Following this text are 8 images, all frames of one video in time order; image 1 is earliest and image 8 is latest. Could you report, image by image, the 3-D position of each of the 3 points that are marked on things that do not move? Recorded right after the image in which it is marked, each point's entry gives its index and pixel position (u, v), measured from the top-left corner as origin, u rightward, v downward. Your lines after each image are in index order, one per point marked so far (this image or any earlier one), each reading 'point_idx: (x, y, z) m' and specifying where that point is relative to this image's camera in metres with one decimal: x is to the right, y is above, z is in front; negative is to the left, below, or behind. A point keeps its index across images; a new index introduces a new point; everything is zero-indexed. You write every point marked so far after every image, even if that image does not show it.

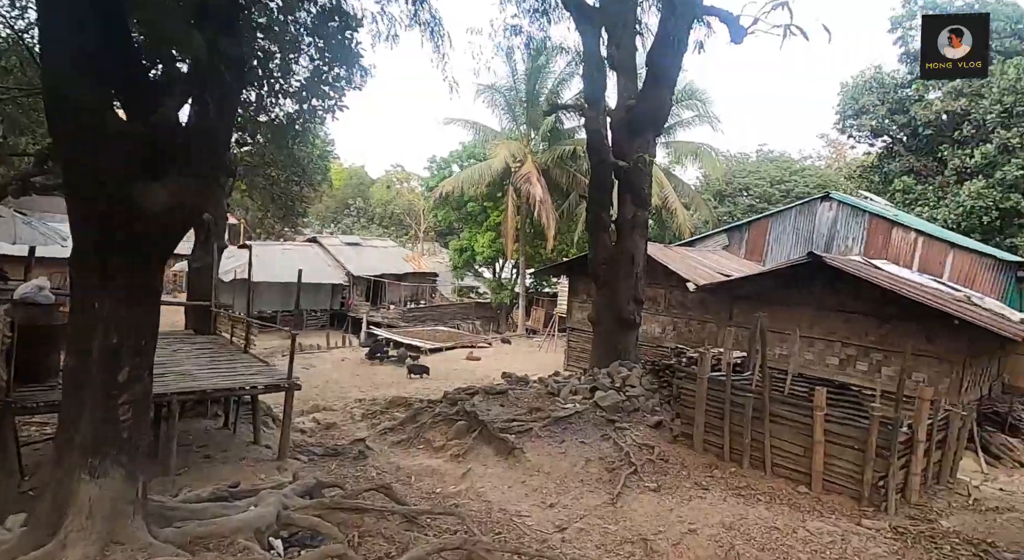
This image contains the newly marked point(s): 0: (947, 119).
0: (+14.1, +4.8, +23.0) m
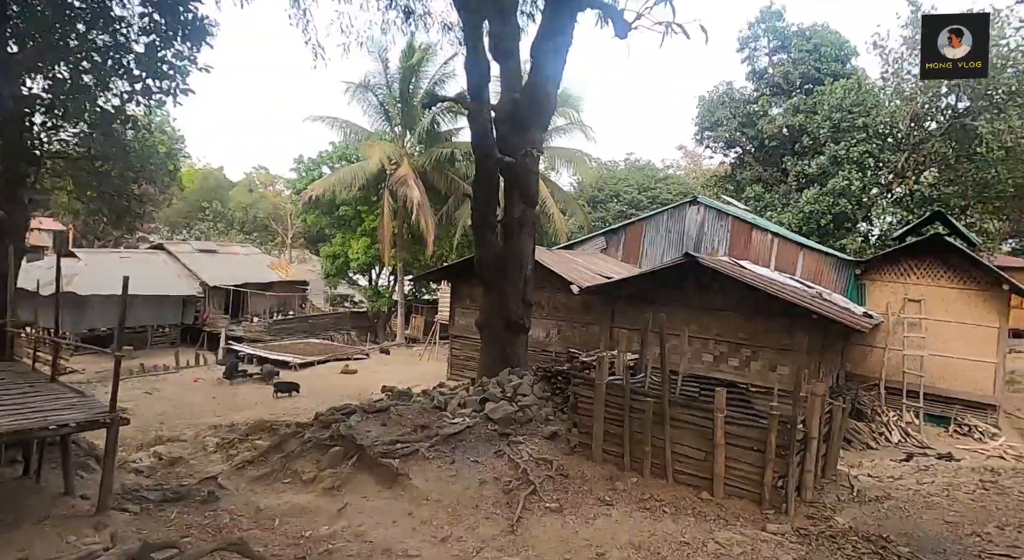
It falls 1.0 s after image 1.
0: (+9.8, +4.9, +24.5) m
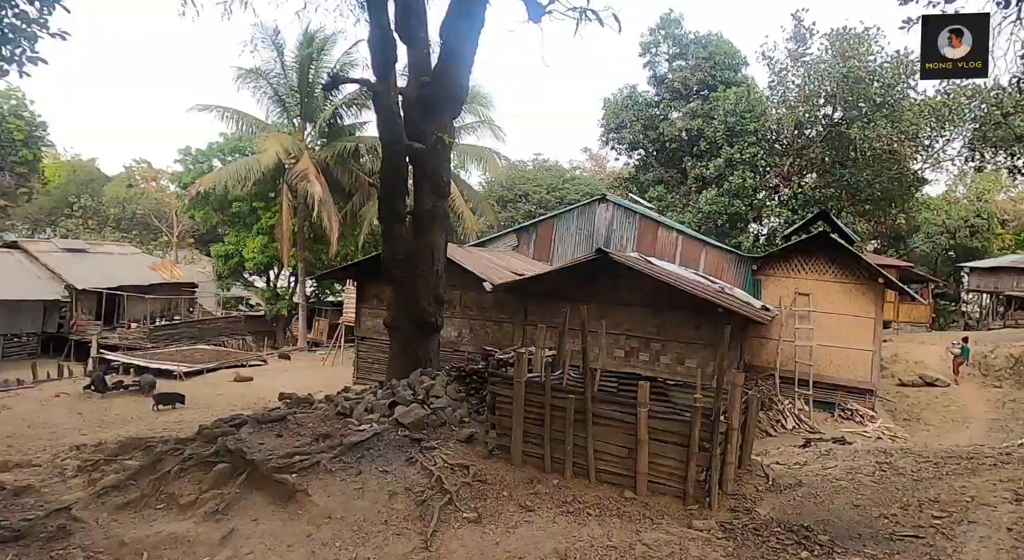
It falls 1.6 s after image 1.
0: (+6.4, +5.0, +25.2) m
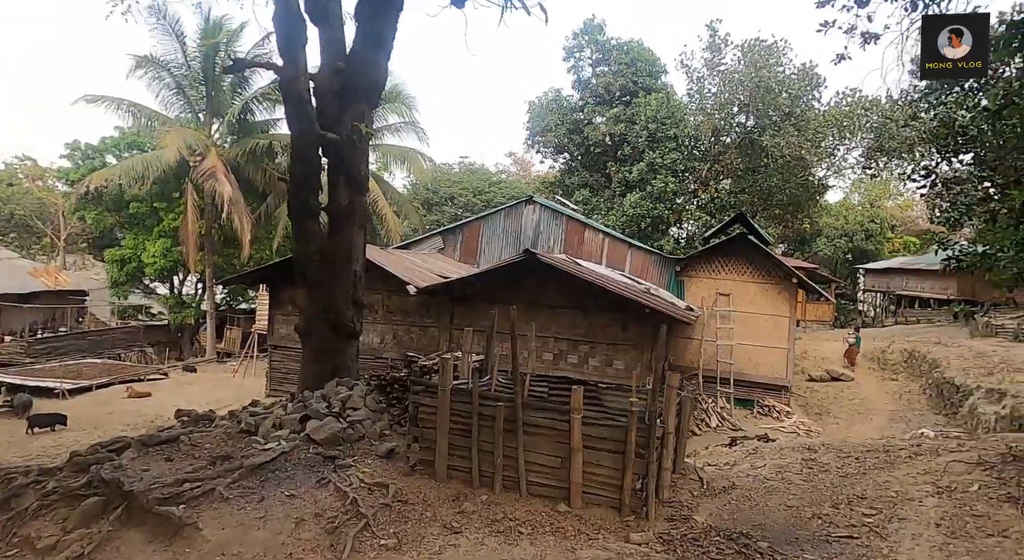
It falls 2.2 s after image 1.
0: (+3.6, +4.9, +25.3) m
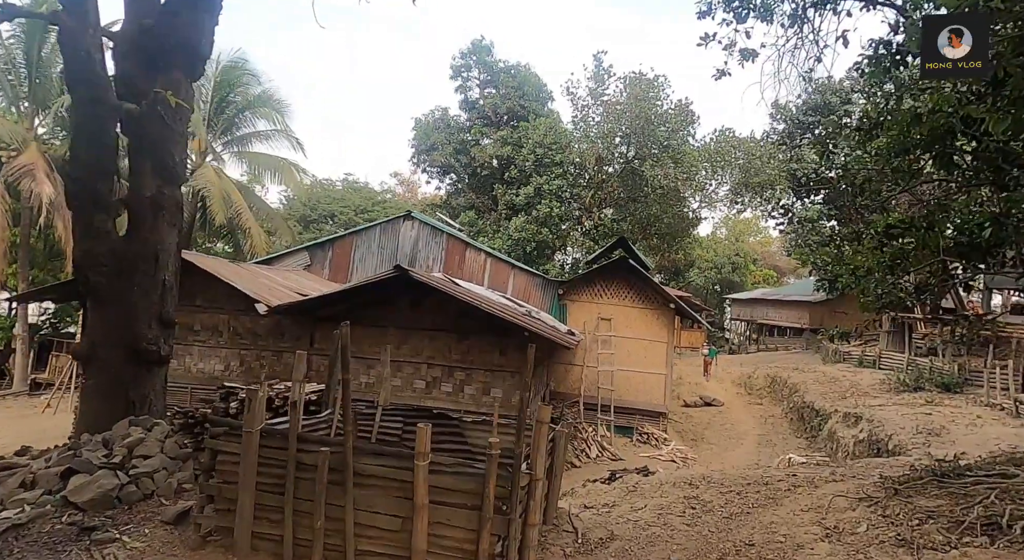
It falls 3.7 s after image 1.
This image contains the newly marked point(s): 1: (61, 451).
0: (-0.7, +4.1, +24.5) m
1: (-4.1, -1.5, +6.1) m
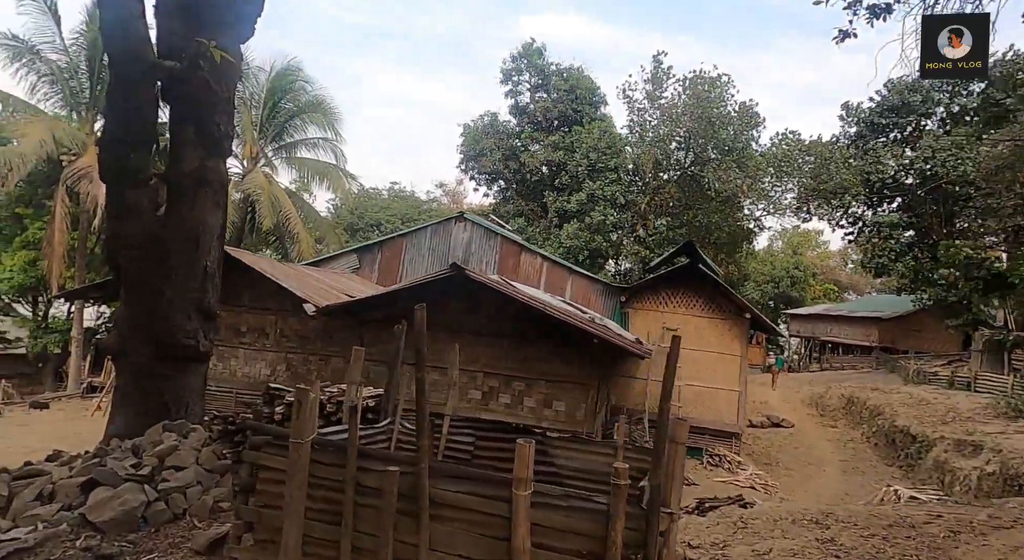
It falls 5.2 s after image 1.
0: (+1.2, +3.8, +23.5) m
1: (-3.3, -1.4, +5.3) m
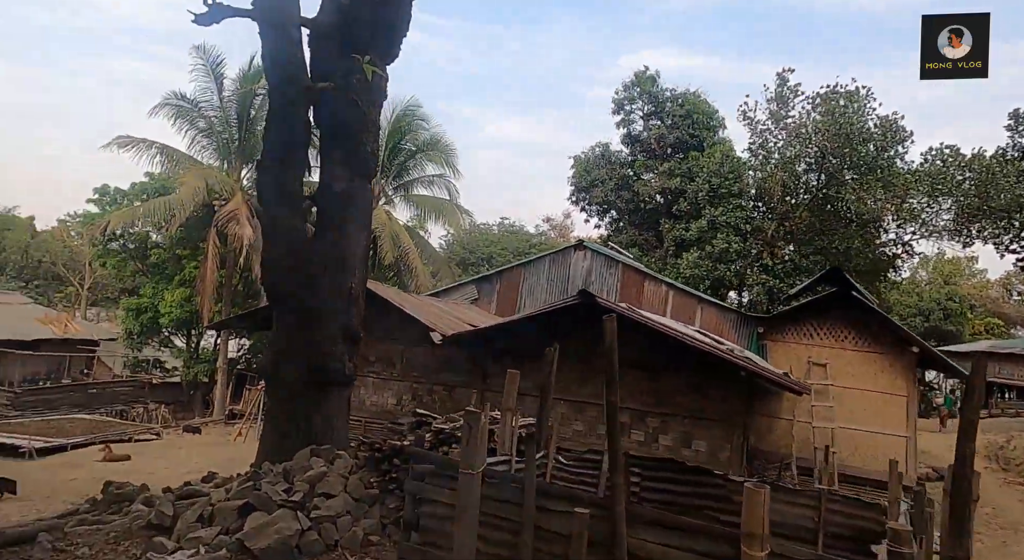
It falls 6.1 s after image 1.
0: (+5.2, +2.8, +22.8) m
1: (-2.1, -1.5, +5.2) m
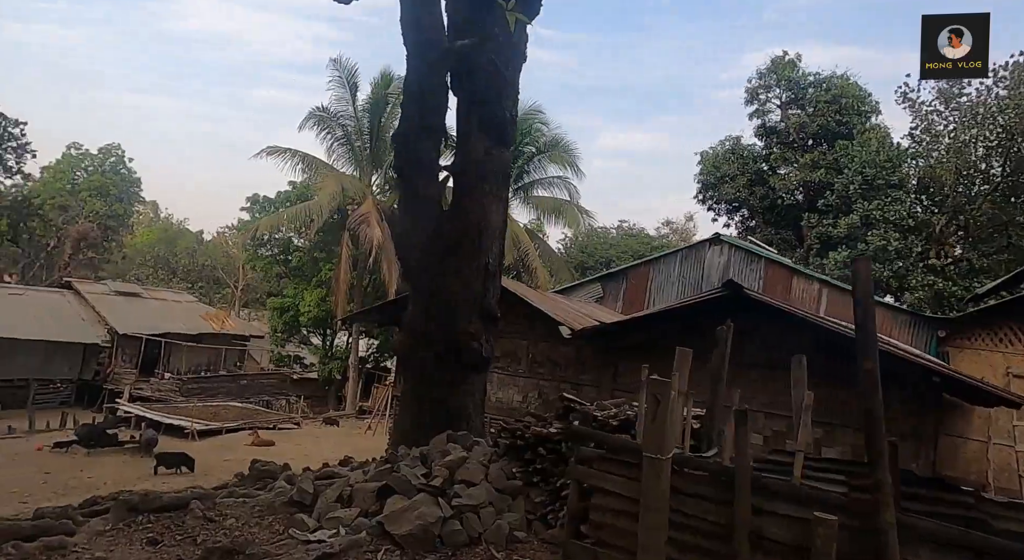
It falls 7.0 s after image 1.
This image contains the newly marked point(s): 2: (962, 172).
0: (+9.2, +2.8, +21.0) m
1: (-1.0, -1.3, +4.9) m
2: (+12.0, +3.0, +17.8) m
